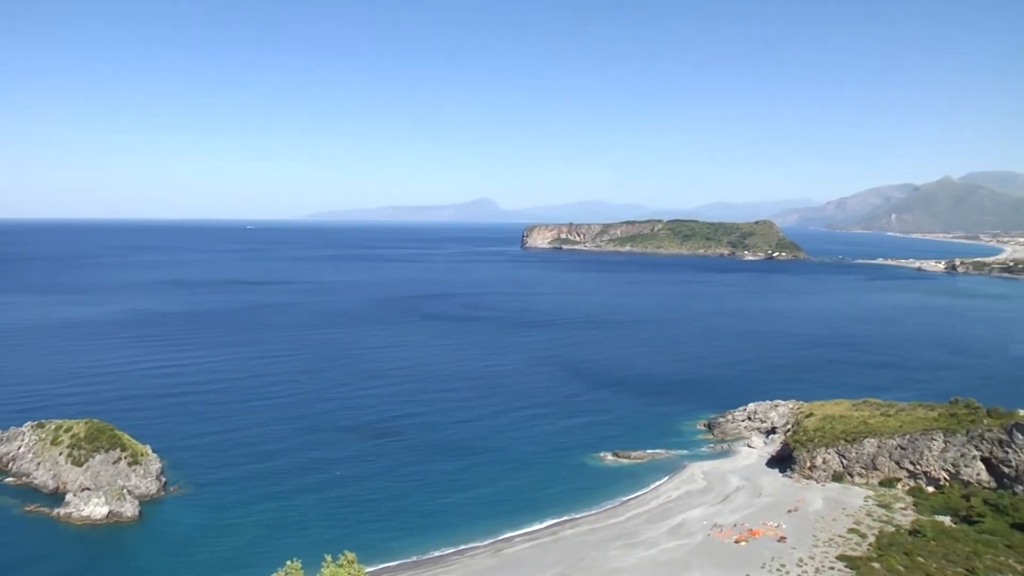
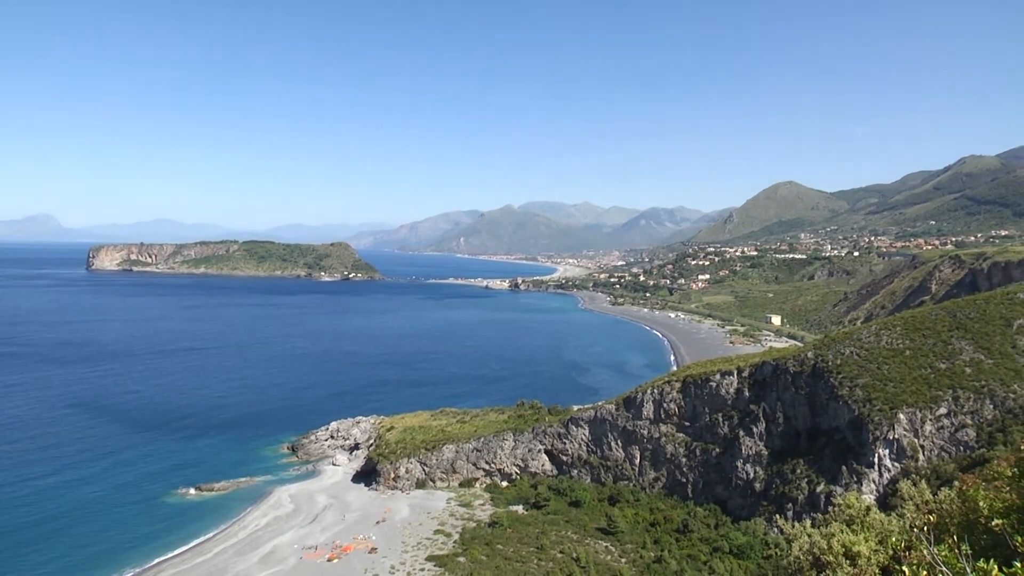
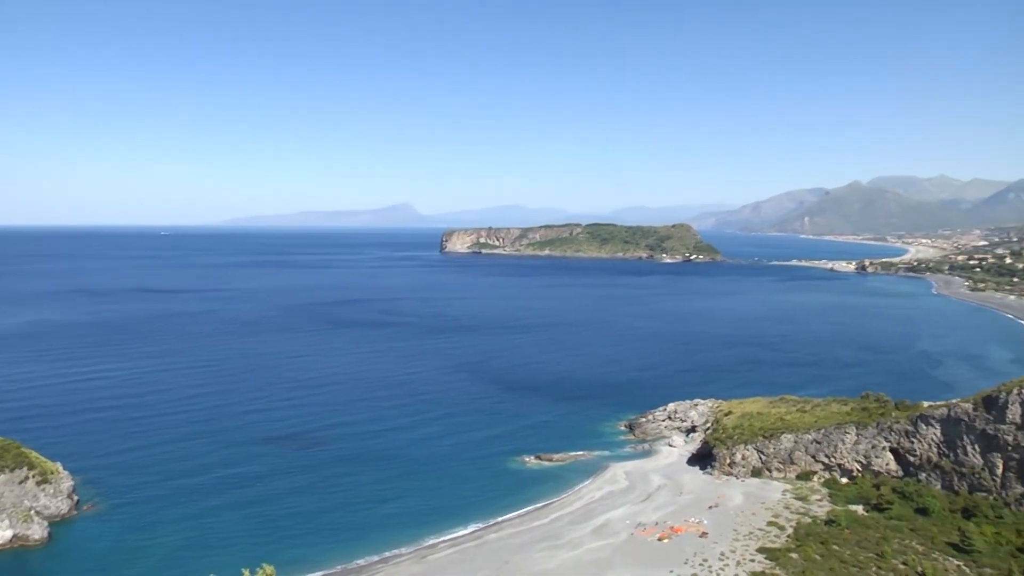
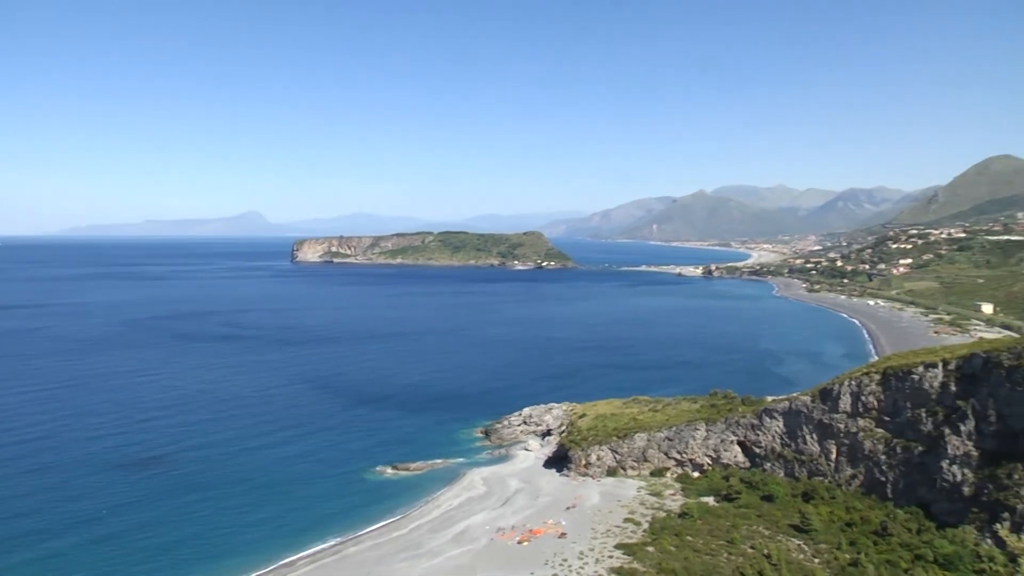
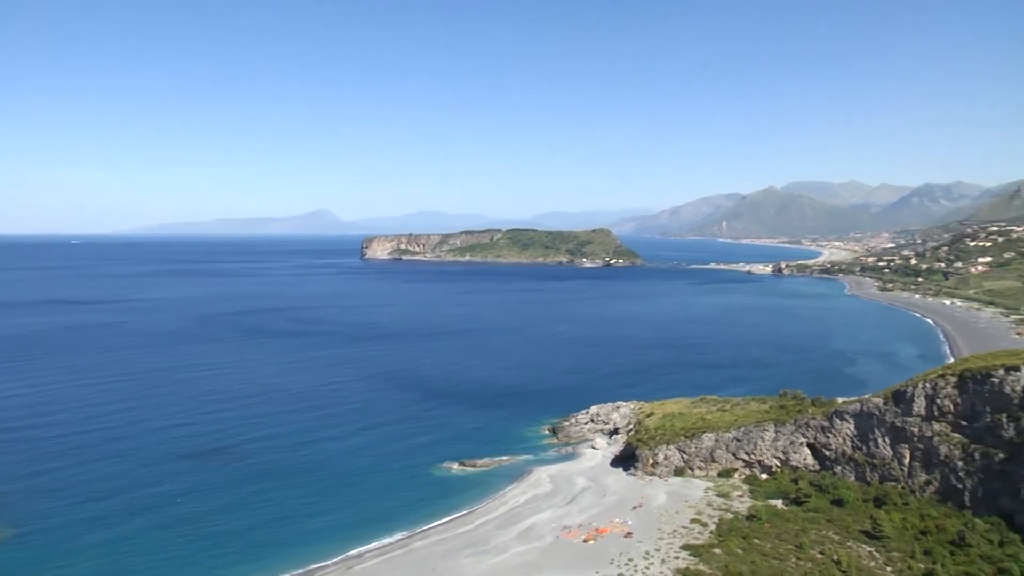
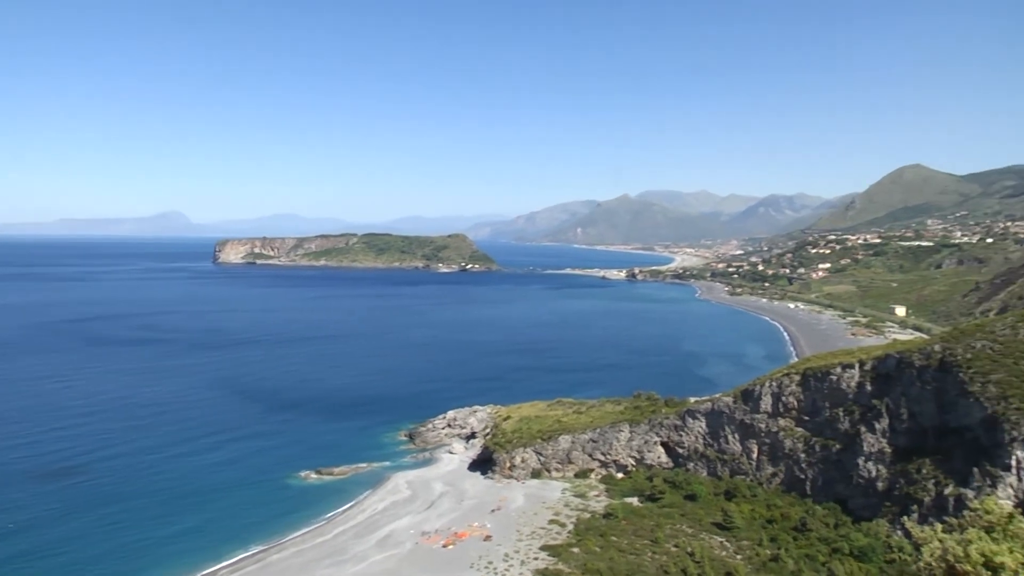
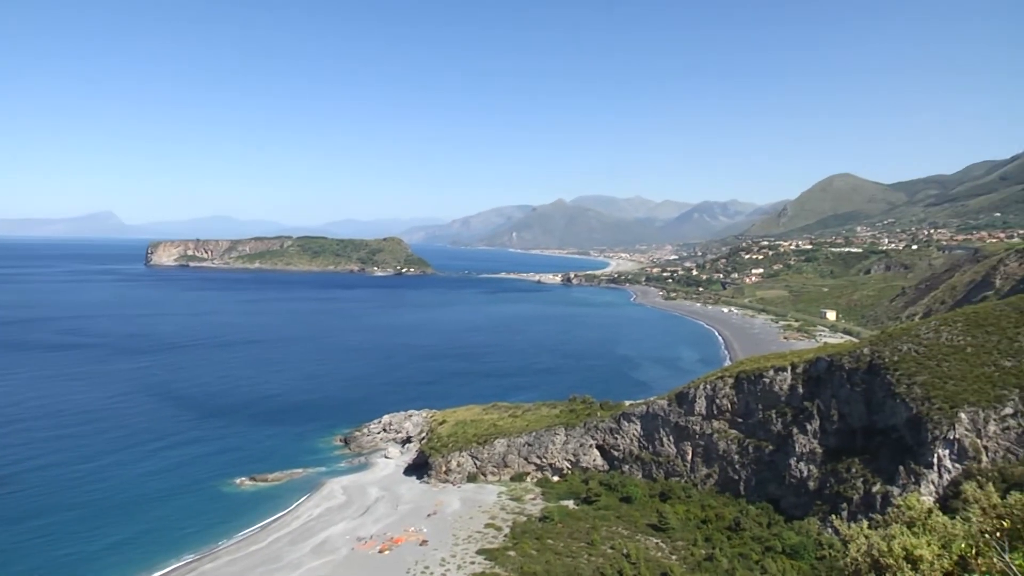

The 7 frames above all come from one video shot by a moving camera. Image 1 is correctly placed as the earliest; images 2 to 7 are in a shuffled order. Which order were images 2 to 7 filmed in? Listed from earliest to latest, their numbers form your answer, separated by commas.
3, 5, 4, 6, 7, 2
